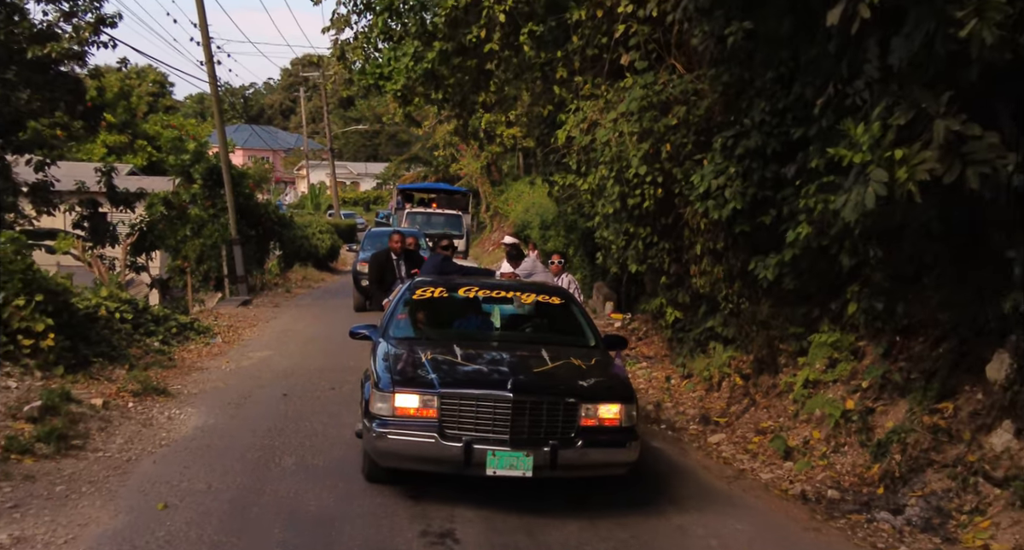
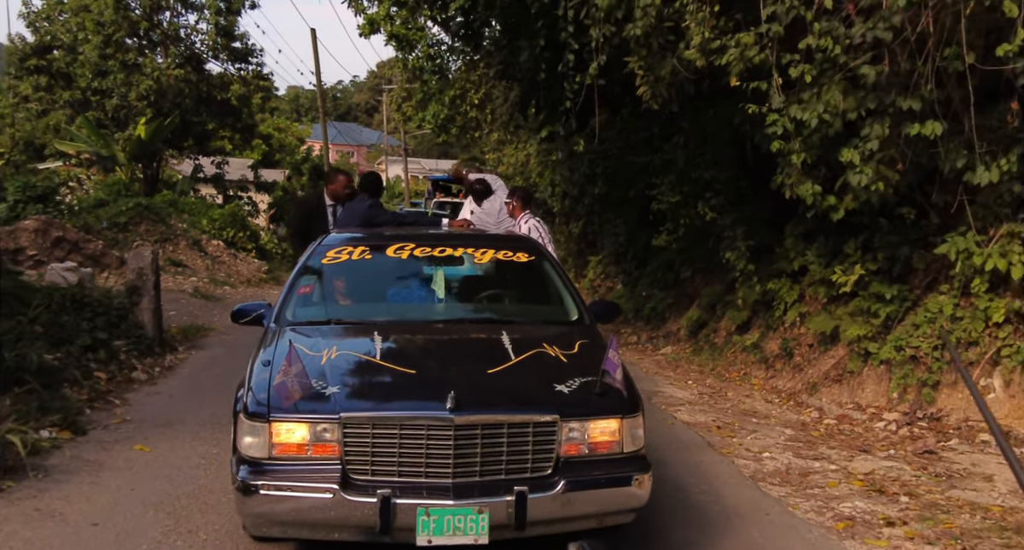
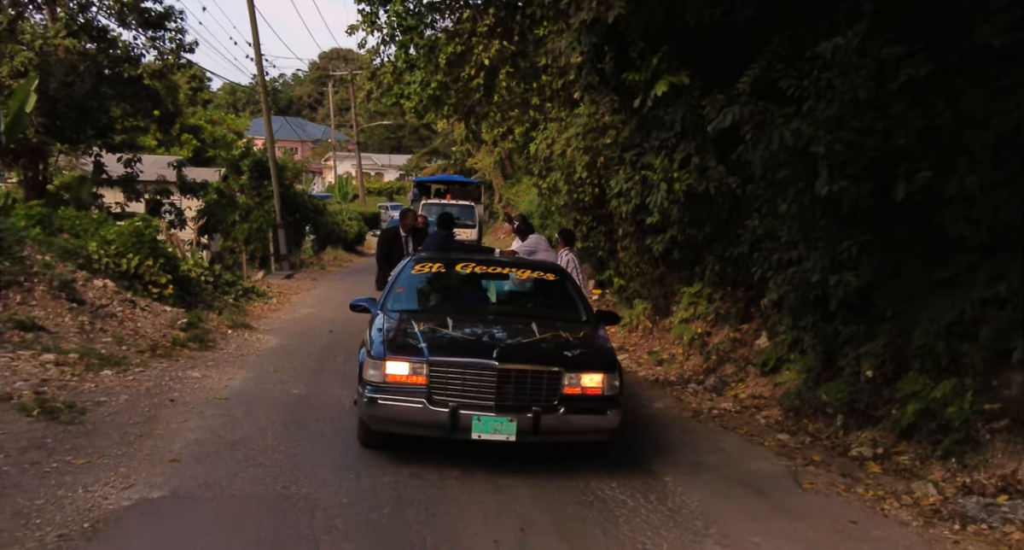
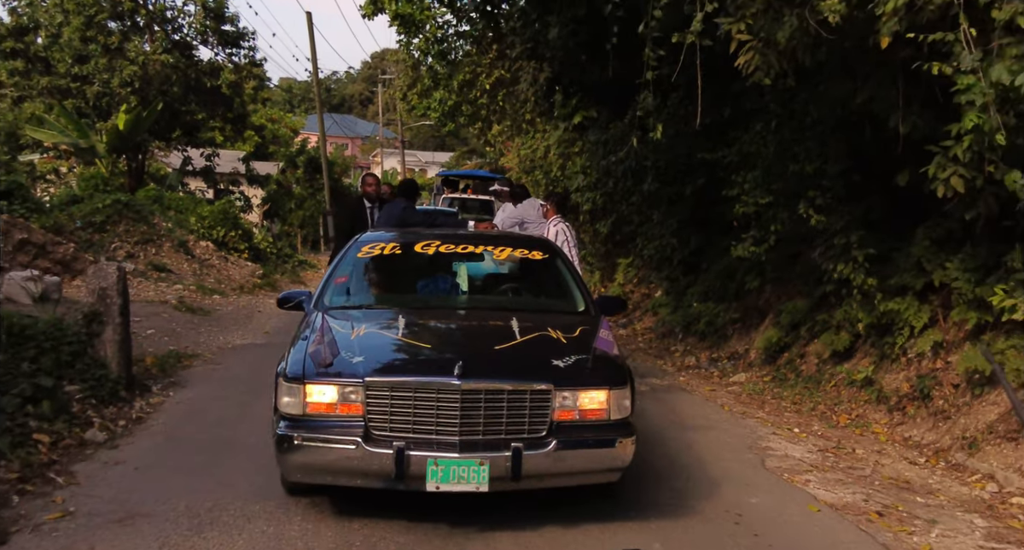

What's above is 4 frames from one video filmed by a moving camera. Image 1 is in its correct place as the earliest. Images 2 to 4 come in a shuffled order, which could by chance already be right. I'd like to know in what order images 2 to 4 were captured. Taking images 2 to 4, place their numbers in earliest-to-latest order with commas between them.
3, 4, 2
